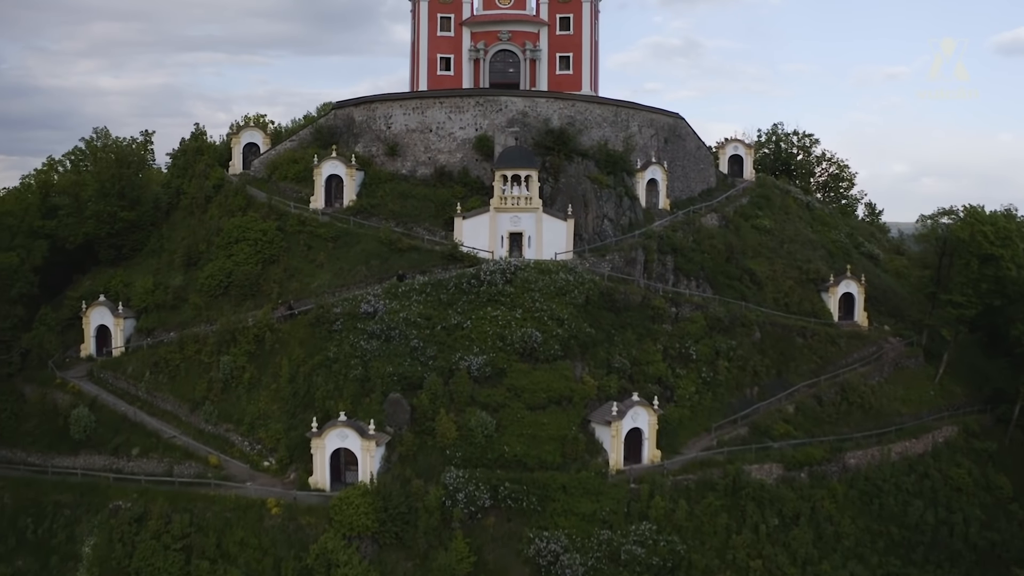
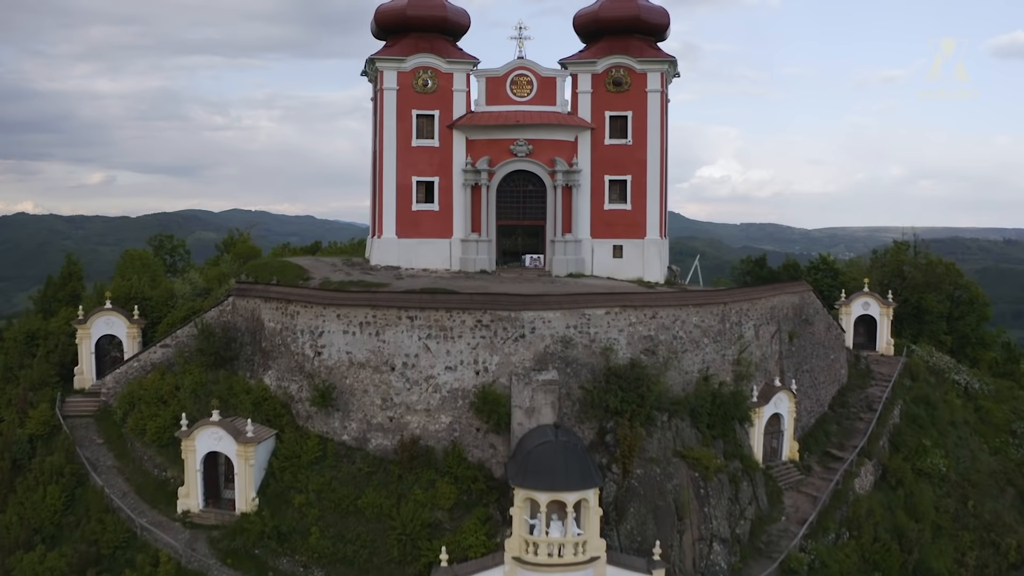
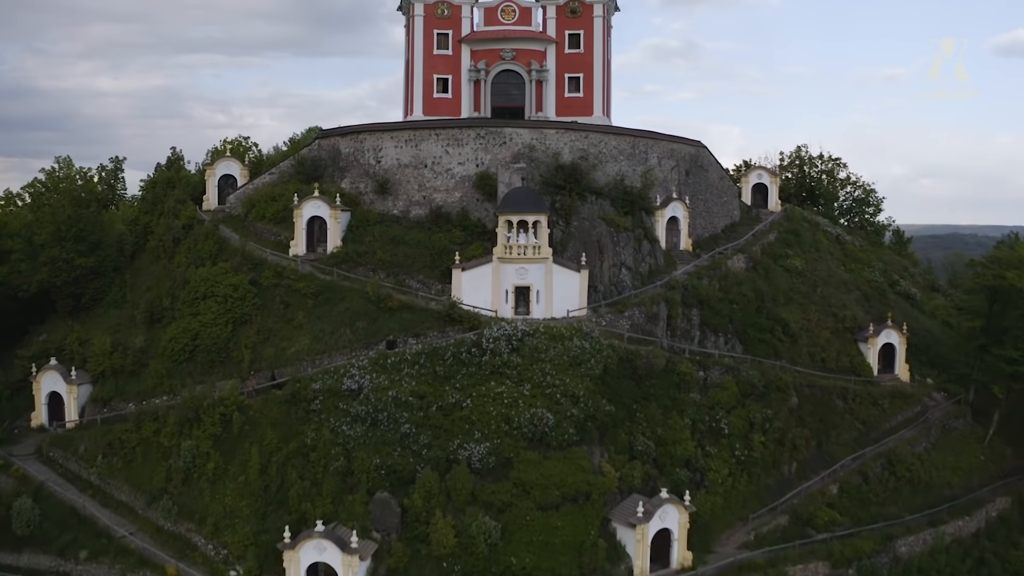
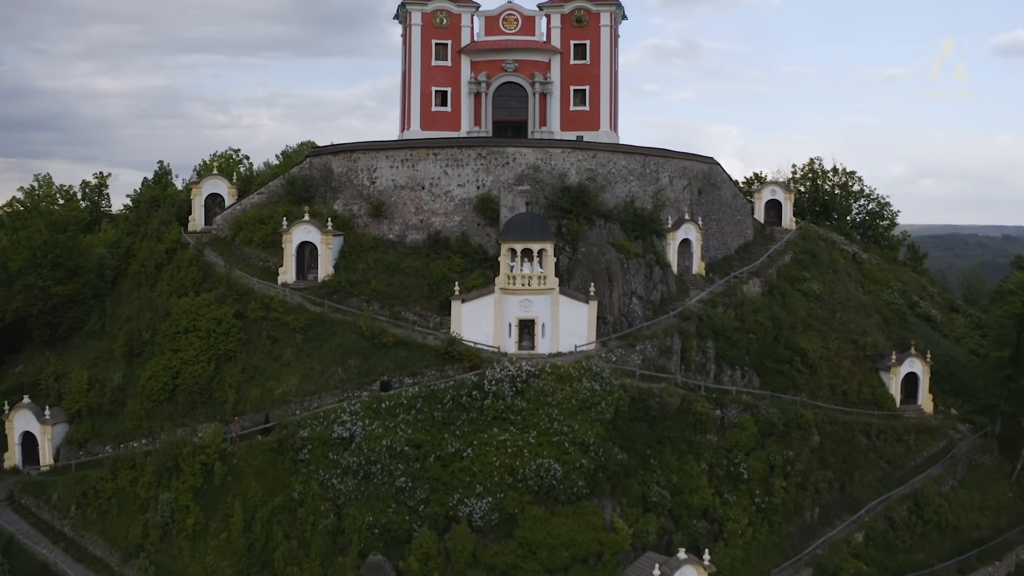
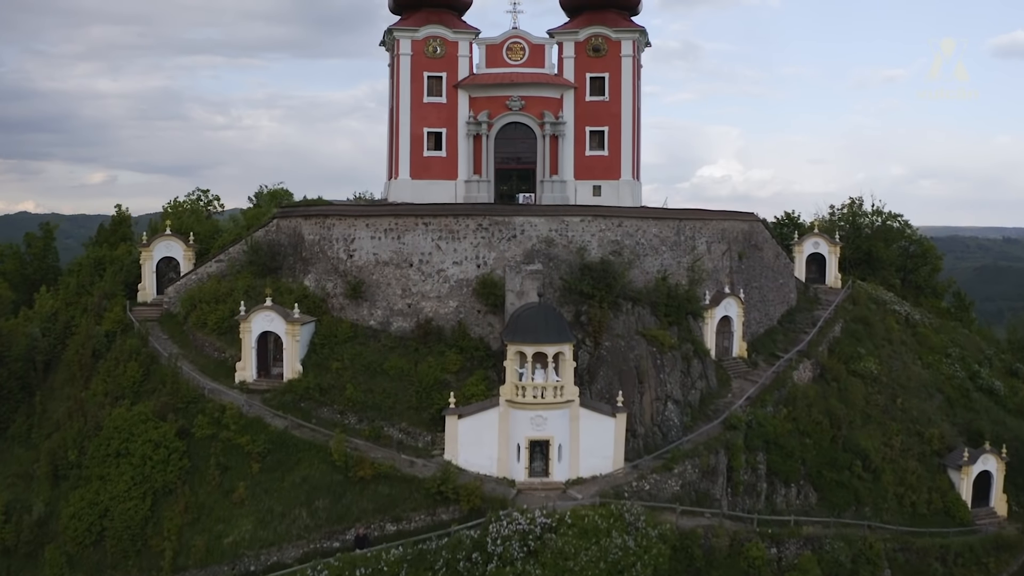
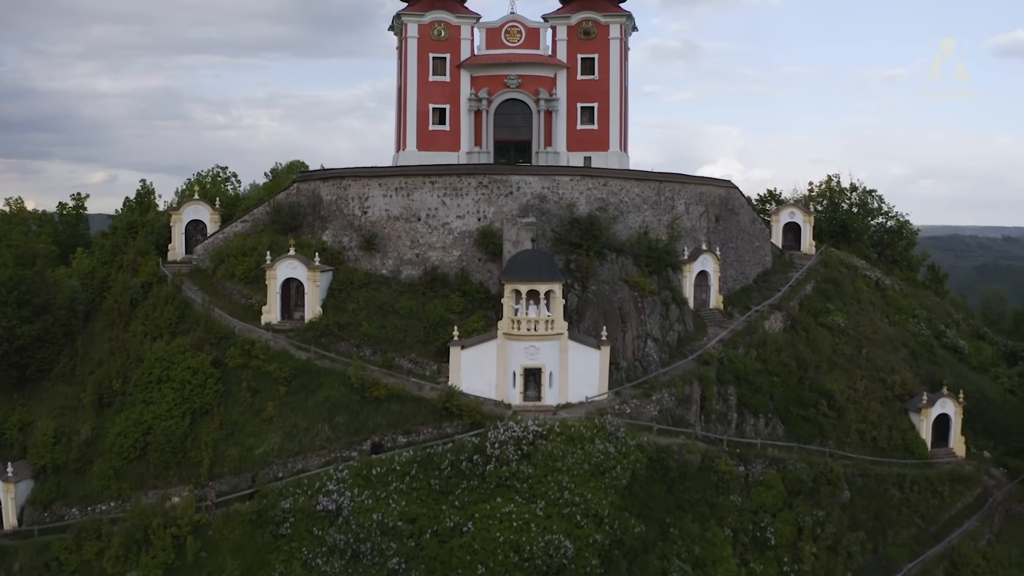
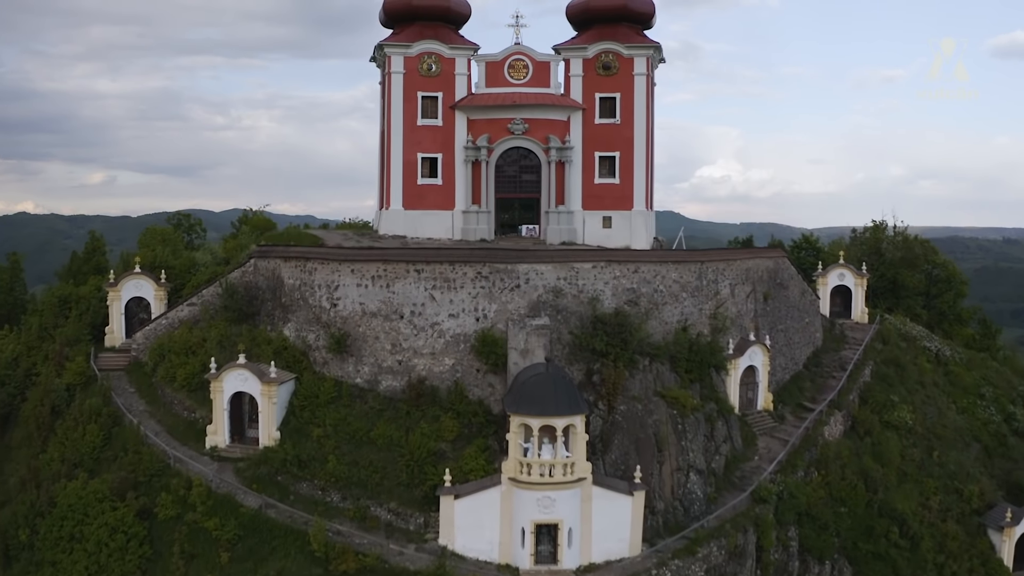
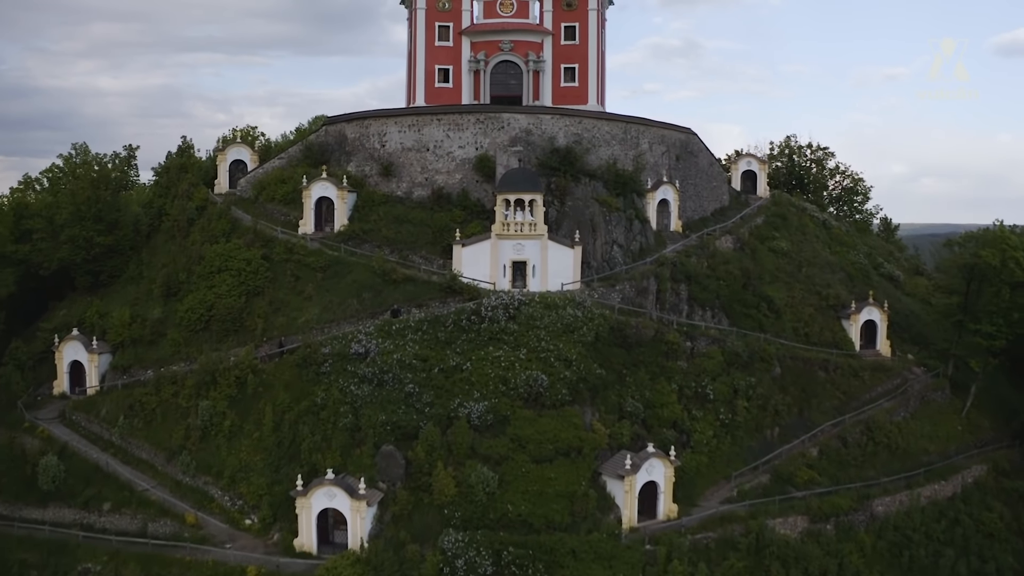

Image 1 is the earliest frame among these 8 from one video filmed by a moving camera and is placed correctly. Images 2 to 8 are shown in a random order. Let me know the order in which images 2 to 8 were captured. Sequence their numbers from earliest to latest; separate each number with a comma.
8, 3, 4, 6, 5, 7, 2
